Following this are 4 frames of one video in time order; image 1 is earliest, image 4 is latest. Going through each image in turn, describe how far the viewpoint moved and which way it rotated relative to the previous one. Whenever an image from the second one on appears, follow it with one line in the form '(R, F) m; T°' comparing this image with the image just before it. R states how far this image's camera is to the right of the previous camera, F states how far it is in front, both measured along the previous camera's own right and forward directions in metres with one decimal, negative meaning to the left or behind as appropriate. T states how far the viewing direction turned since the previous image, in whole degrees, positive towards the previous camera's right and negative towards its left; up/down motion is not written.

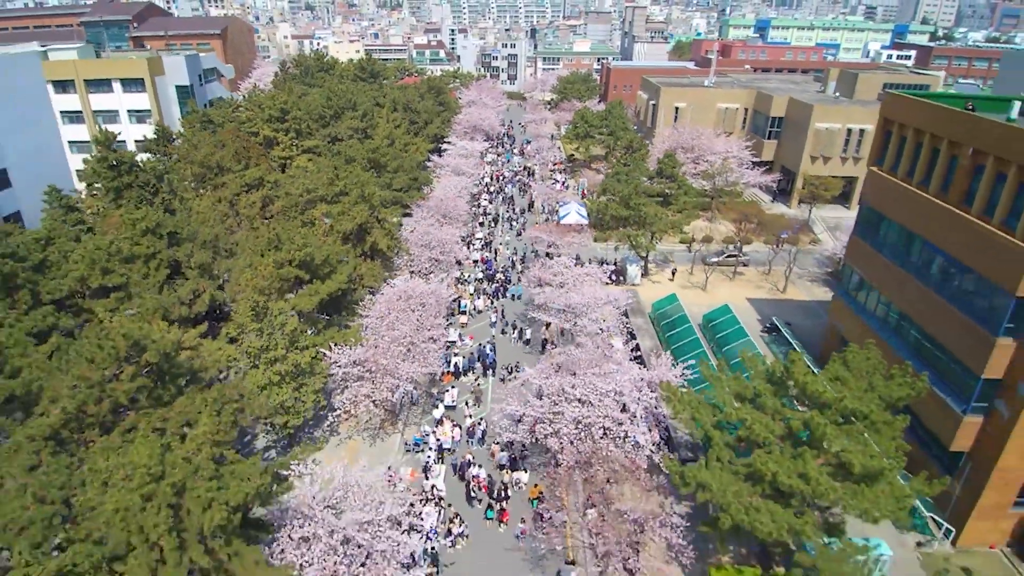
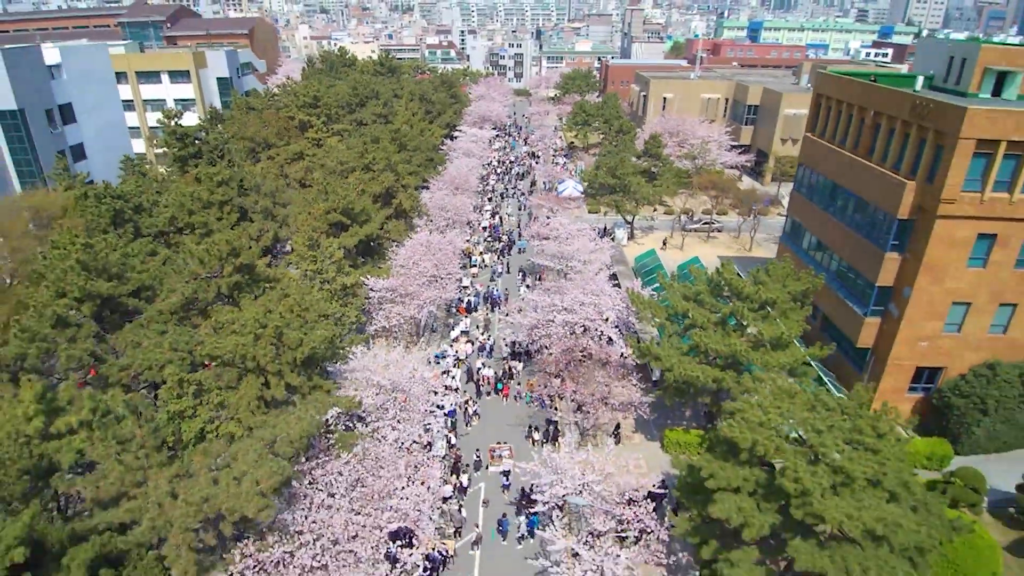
(+0.2, -5.8) m; -1°
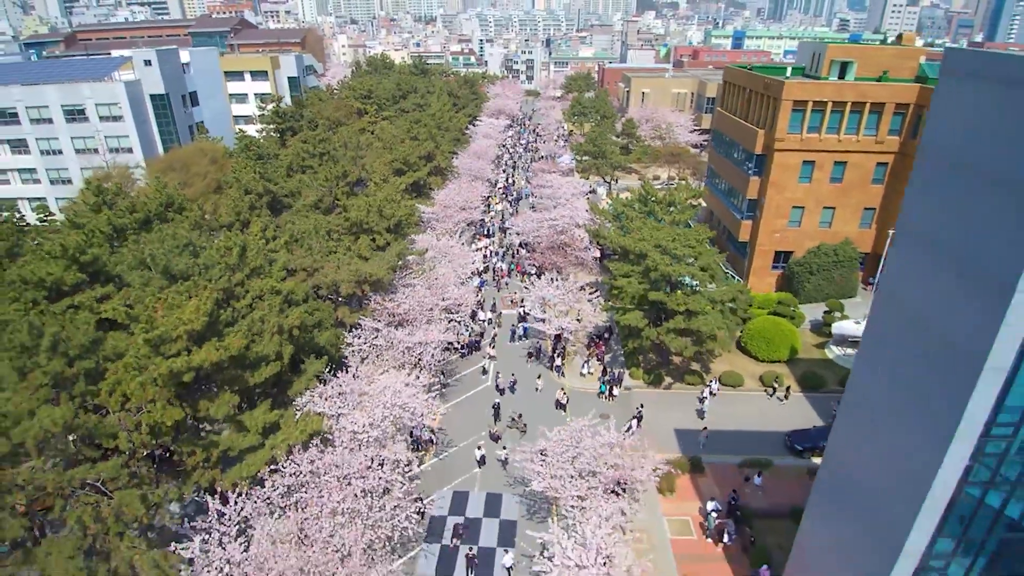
(+0.6, -14.4) m; -1°
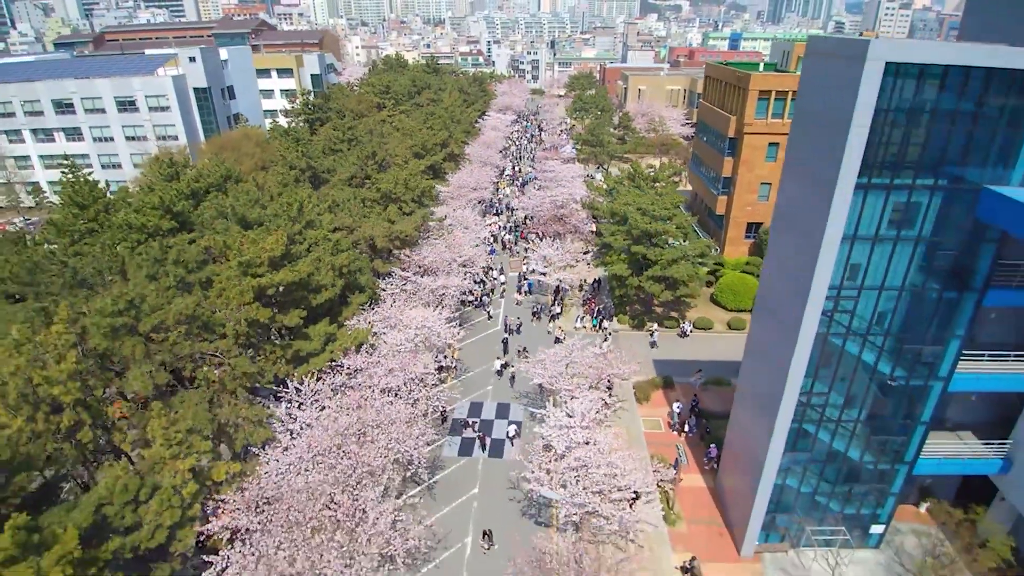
(-0.1, -6.0) m; 0°
